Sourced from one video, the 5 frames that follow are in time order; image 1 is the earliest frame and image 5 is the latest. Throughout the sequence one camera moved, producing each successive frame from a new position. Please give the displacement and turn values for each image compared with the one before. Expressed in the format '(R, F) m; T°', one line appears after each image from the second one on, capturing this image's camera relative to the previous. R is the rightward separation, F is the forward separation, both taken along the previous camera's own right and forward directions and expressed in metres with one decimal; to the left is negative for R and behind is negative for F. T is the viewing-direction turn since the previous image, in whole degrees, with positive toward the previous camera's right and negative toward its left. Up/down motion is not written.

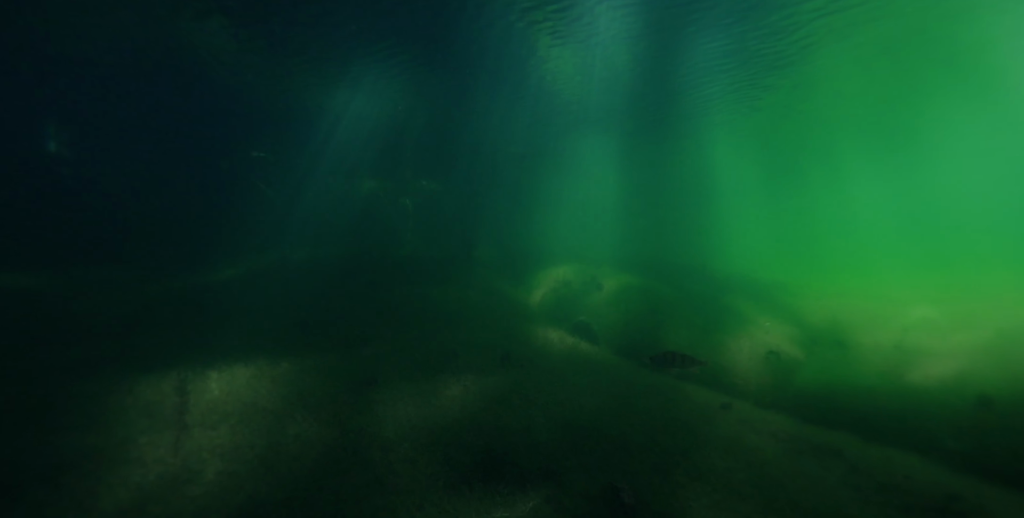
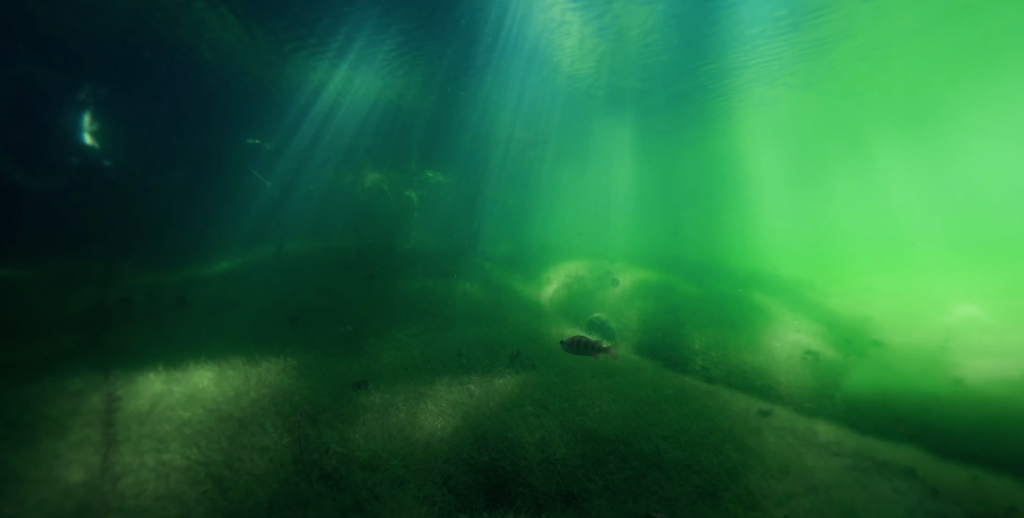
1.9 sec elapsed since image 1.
(+0.1, +1.3) m; -2°
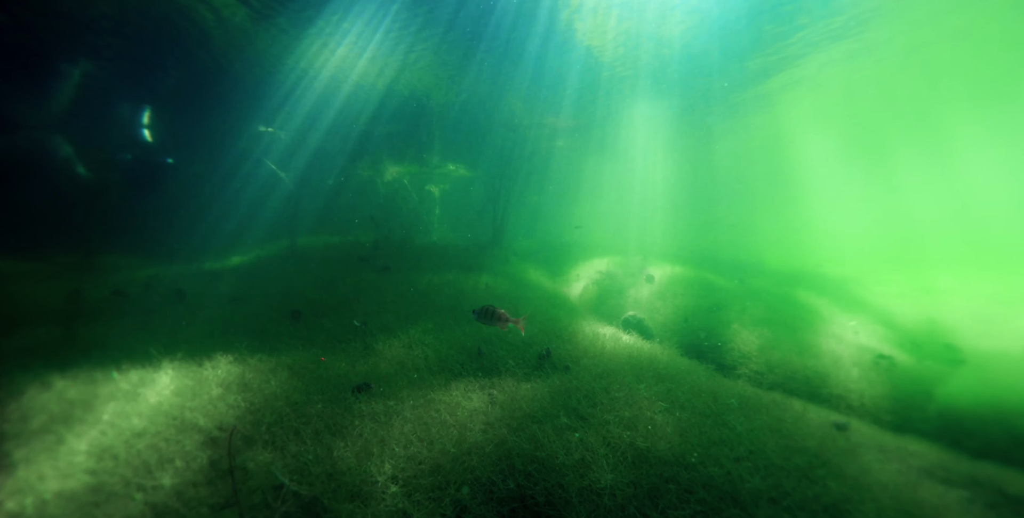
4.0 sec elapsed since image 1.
(-0.1, +1.5) m; -4°
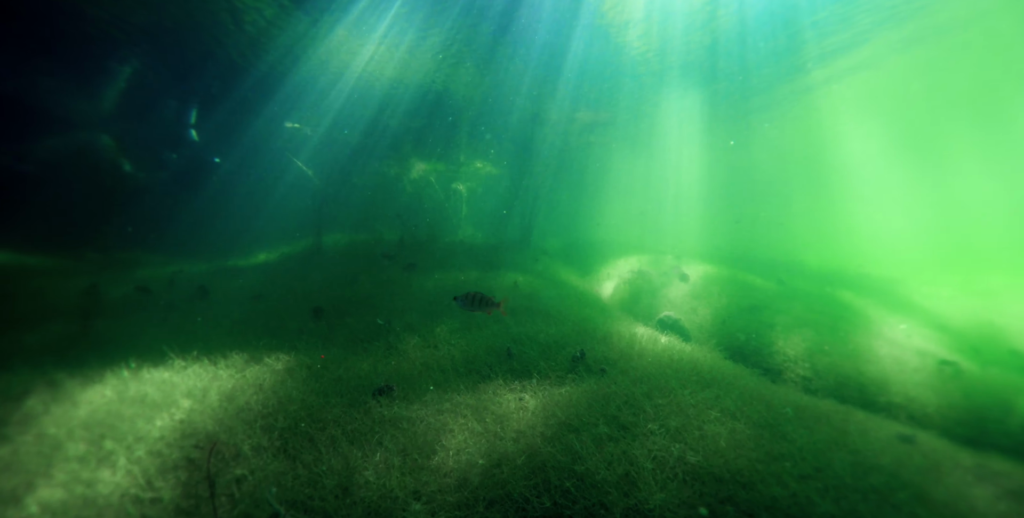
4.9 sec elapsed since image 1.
(-0.2, +0.6) m; -3°
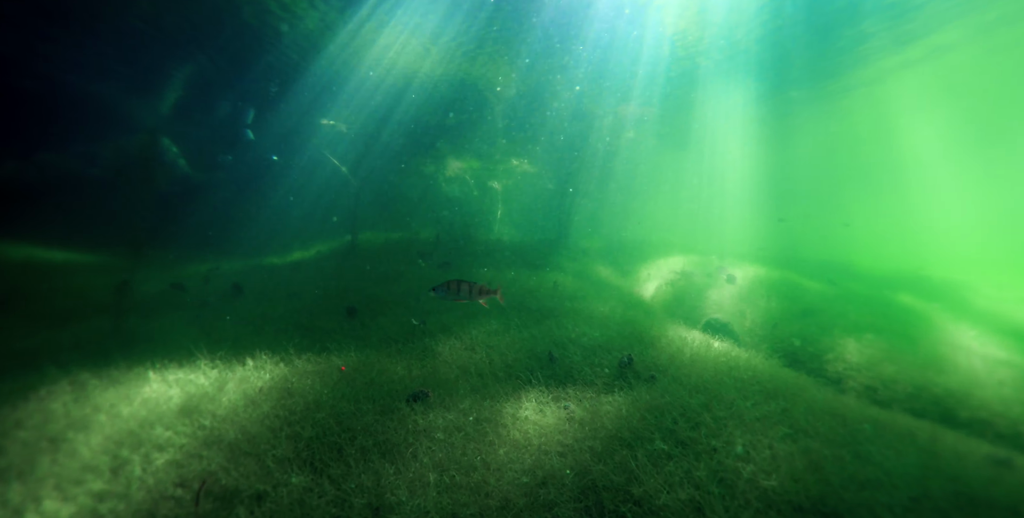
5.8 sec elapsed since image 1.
(-0.2, +0.6) m; -4°
